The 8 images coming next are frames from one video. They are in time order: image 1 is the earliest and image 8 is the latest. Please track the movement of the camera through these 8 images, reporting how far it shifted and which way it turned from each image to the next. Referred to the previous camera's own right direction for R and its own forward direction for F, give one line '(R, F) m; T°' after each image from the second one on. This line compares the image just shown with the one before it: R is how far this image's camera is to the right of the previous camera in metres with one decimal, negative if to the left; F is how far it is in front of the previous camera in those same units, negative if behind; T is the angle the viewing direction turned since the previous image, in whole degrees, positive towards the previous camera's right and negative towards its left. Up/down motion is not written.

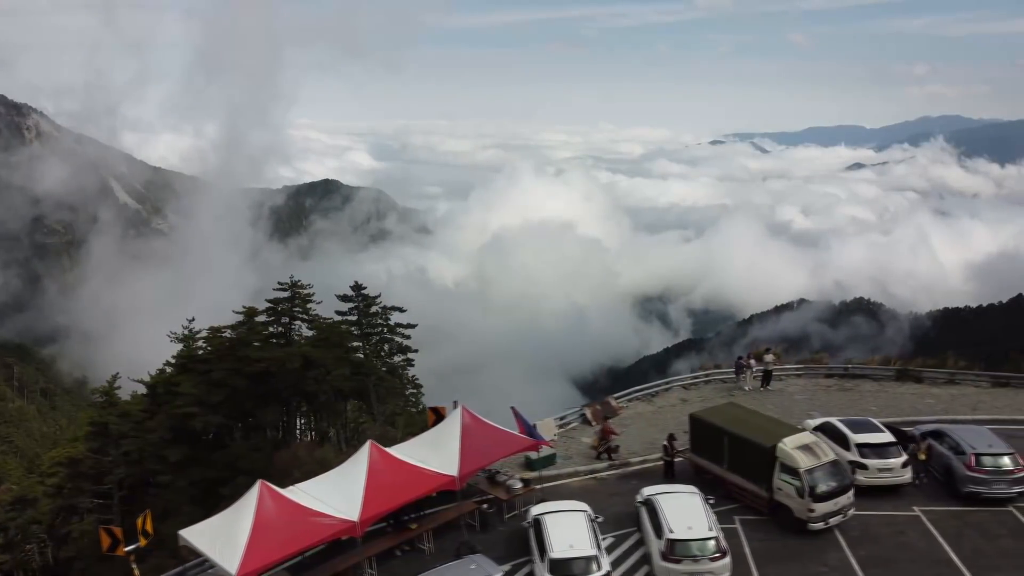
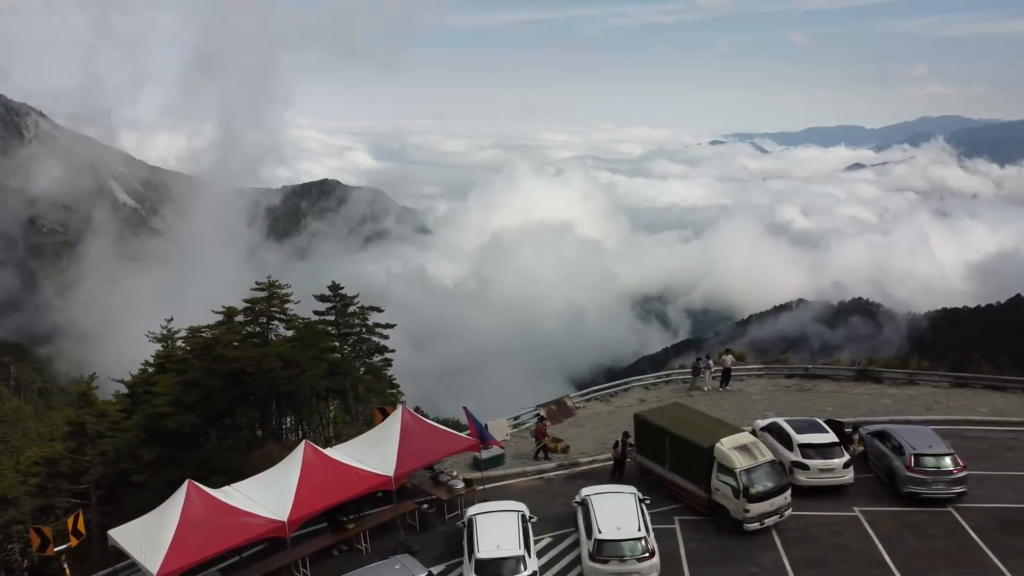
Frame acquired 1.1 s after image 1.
(+1.4, 0.0) m; 0°
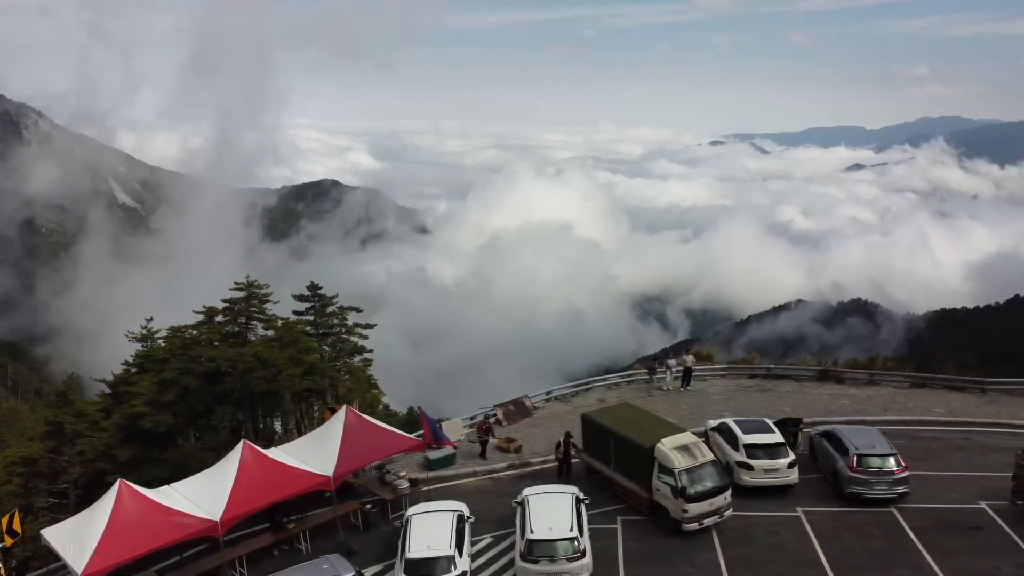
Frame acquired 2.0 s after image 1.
(+1.3, 0.0) m; 0°
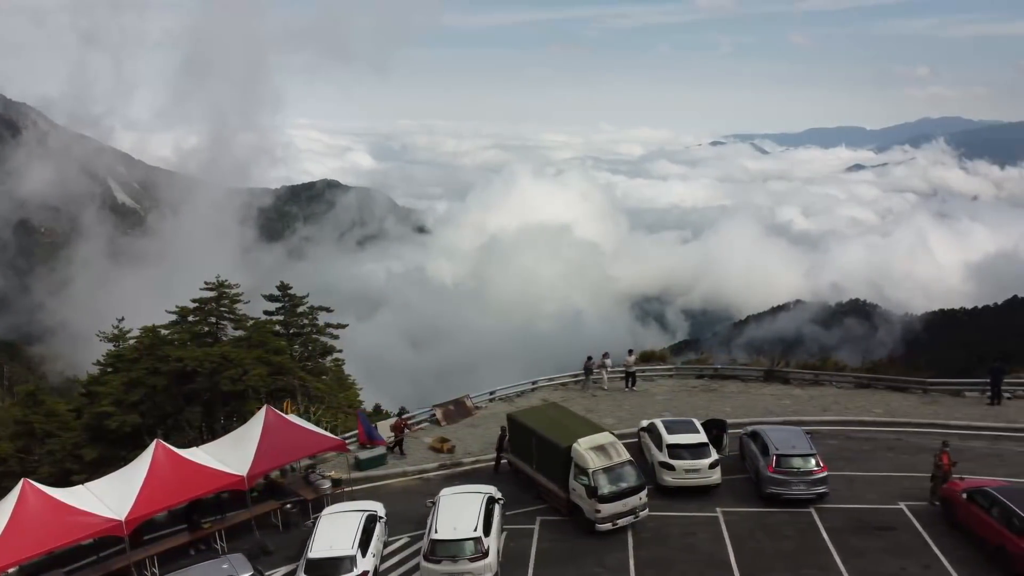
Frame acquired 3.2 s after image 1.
(+1.9, 0.0) m; 0°
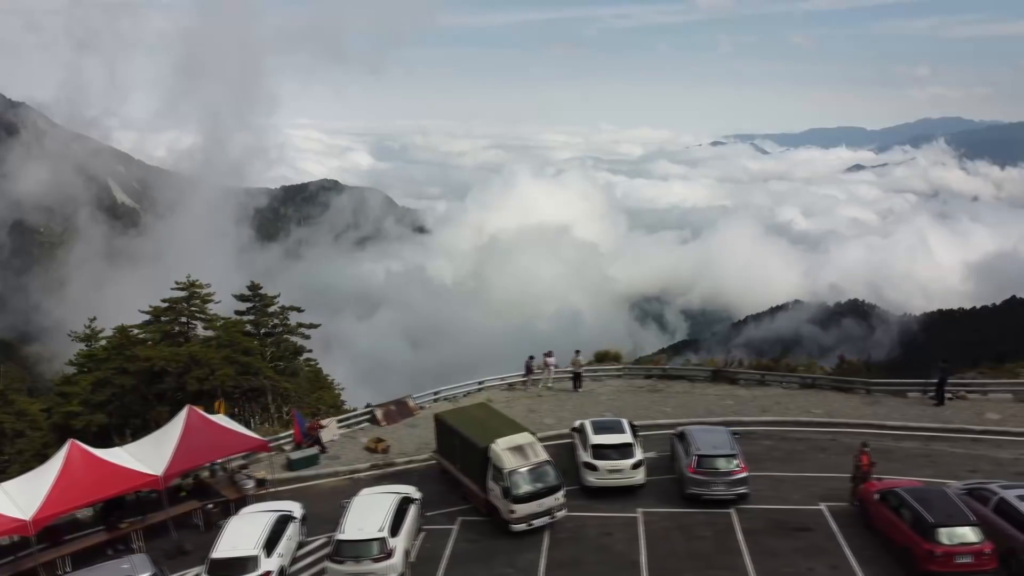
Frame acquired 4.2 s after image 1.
(+1.8, 0.0) m; 0°
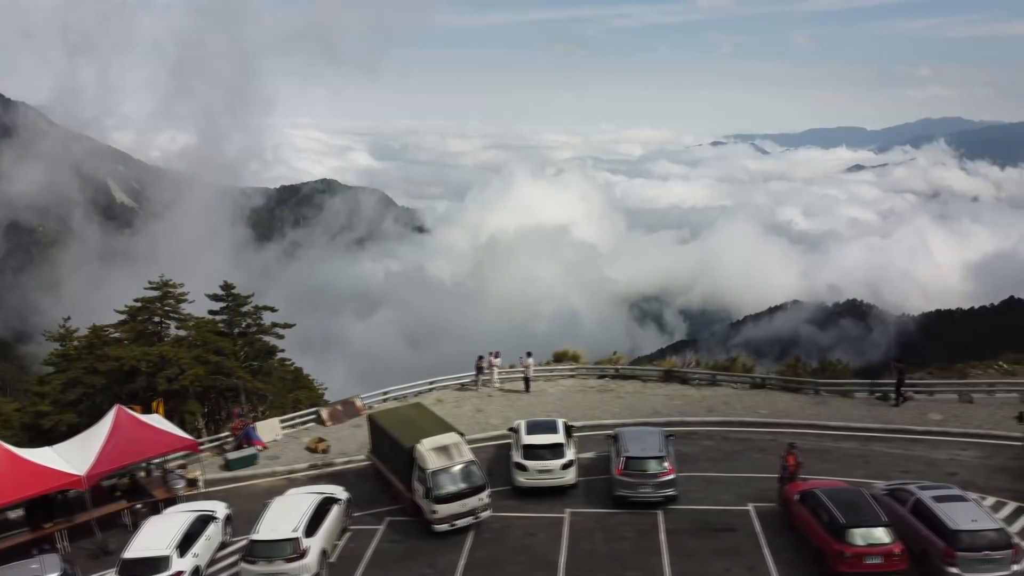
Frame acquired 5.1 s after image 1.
(+1.7, 0.0) m; 0°
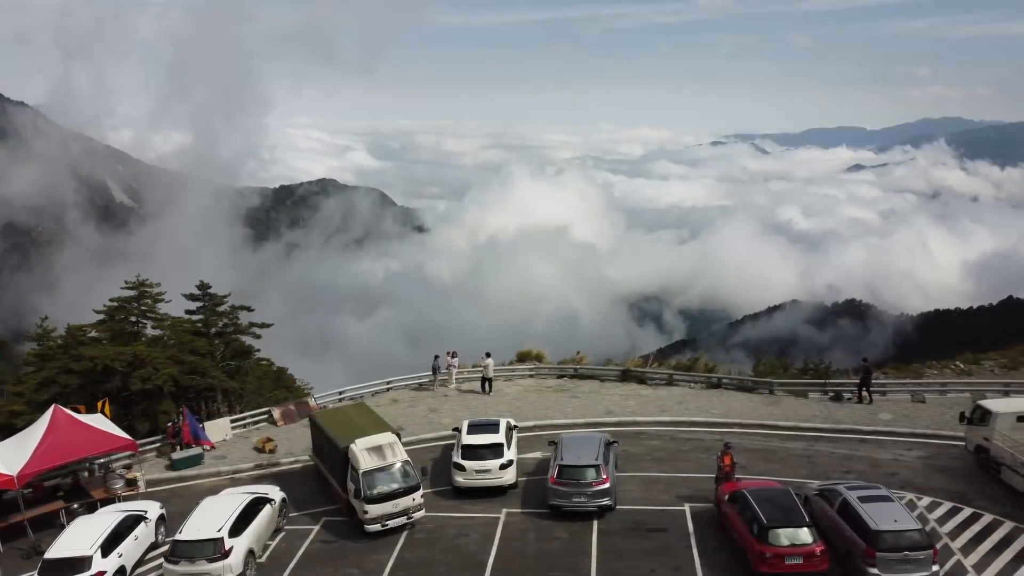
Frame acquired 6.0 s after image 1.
(+1.5, 0.0) m; 0°
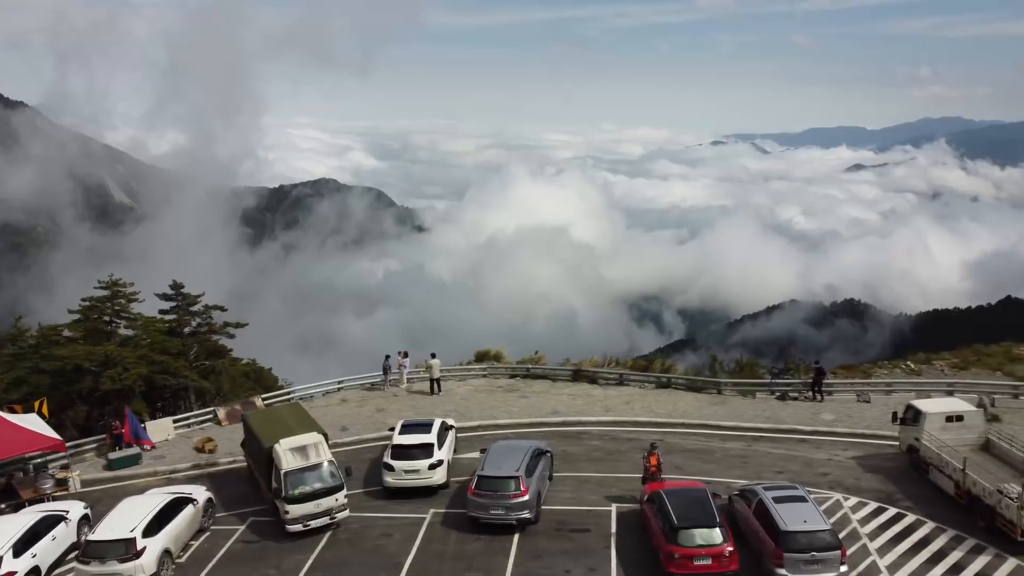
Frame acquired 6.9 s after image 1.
(+1.7, 0.0) m; 0°
